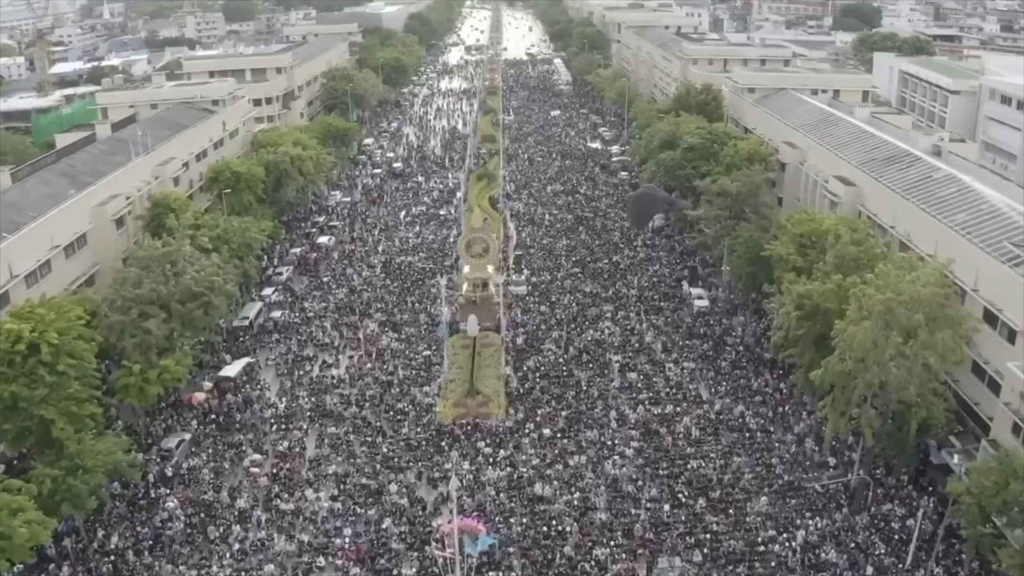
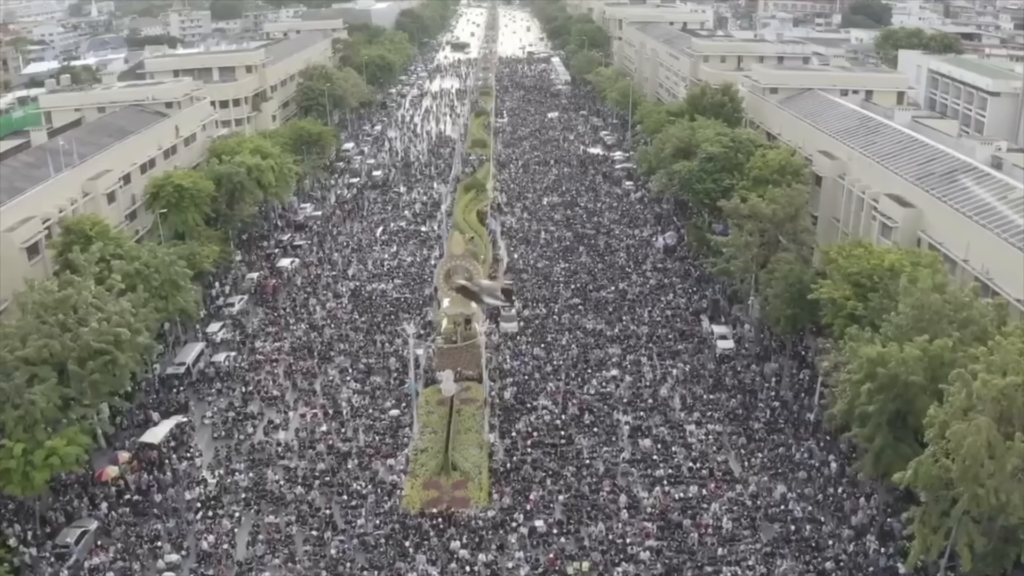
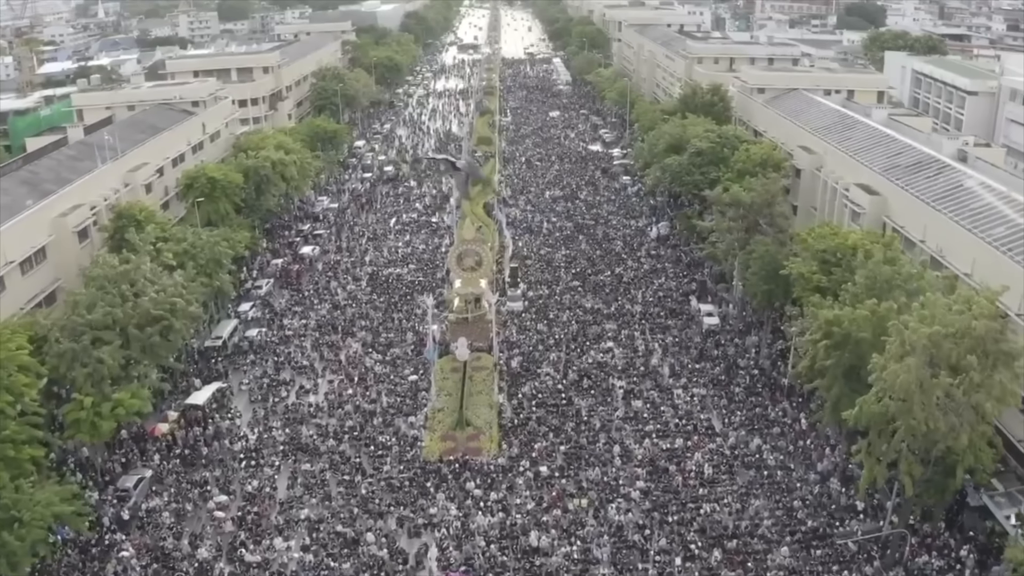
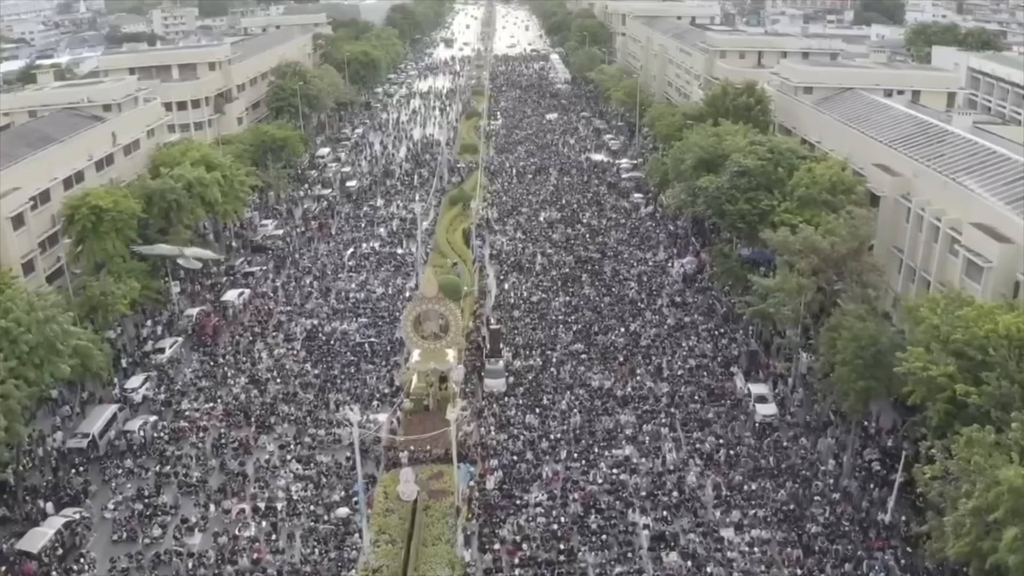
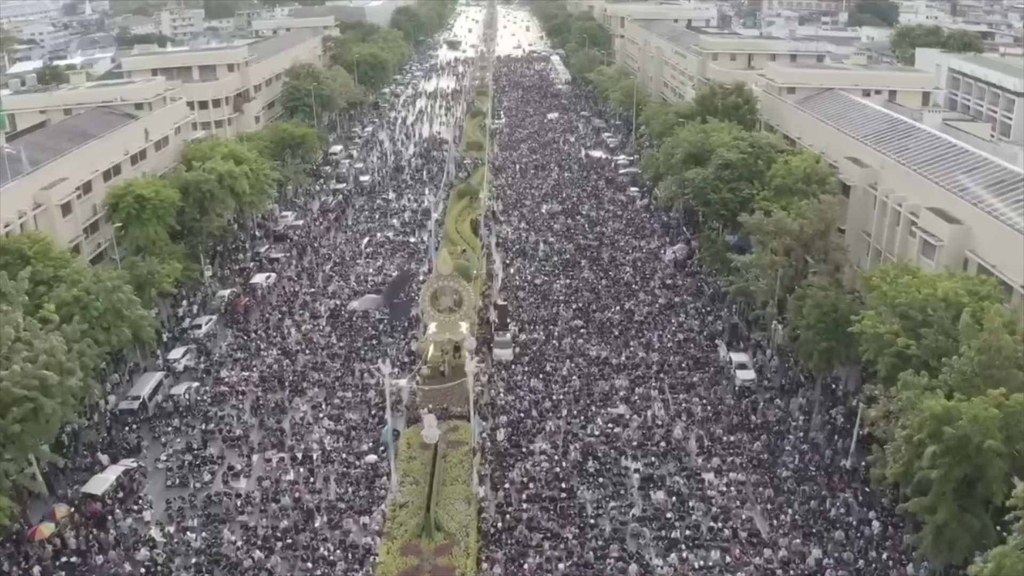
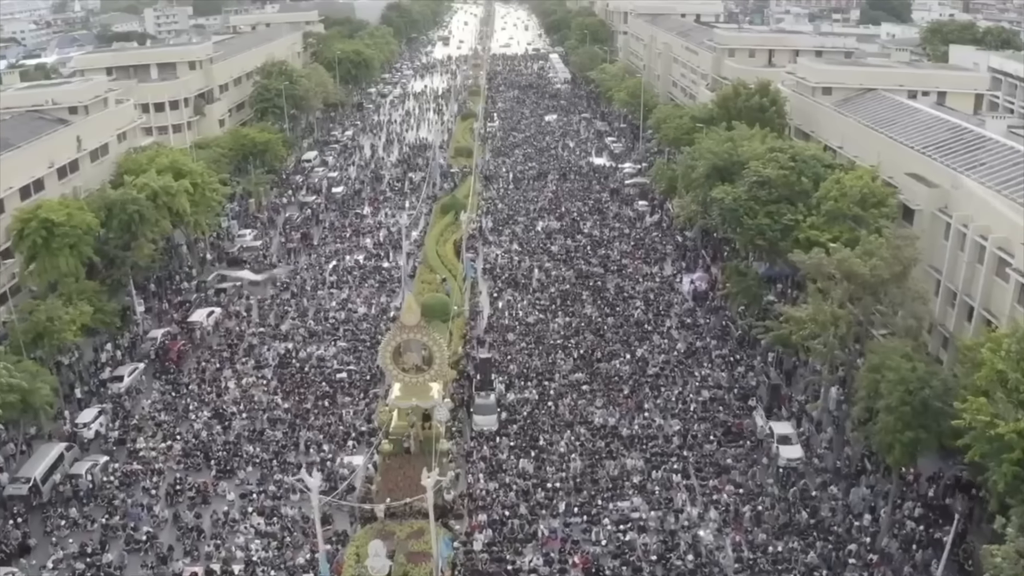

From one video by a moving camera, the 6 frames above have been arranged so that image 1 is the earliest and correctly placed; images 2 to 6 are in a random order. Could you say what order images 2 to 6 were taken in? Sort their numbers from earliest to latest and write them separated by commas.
3, 2, 5, 4, 6
